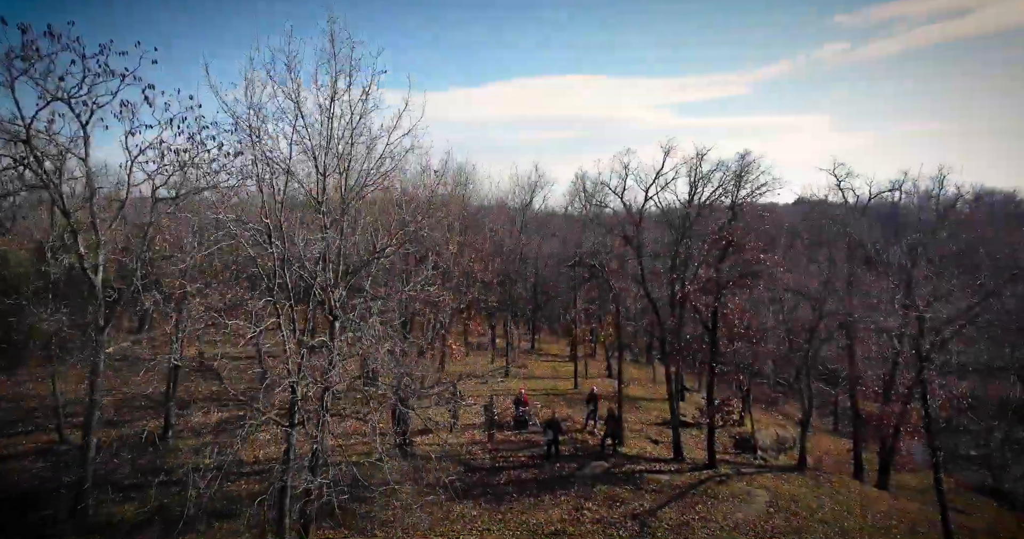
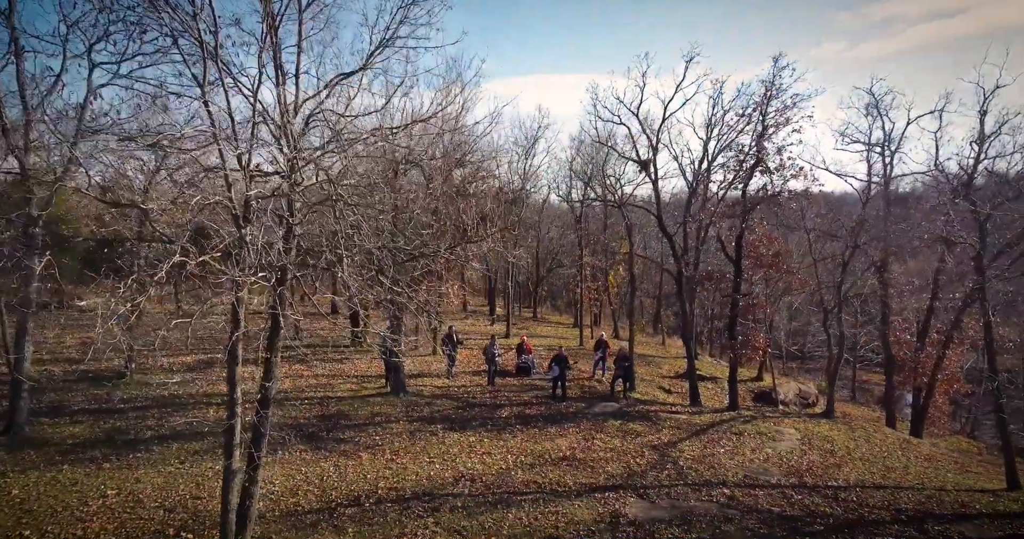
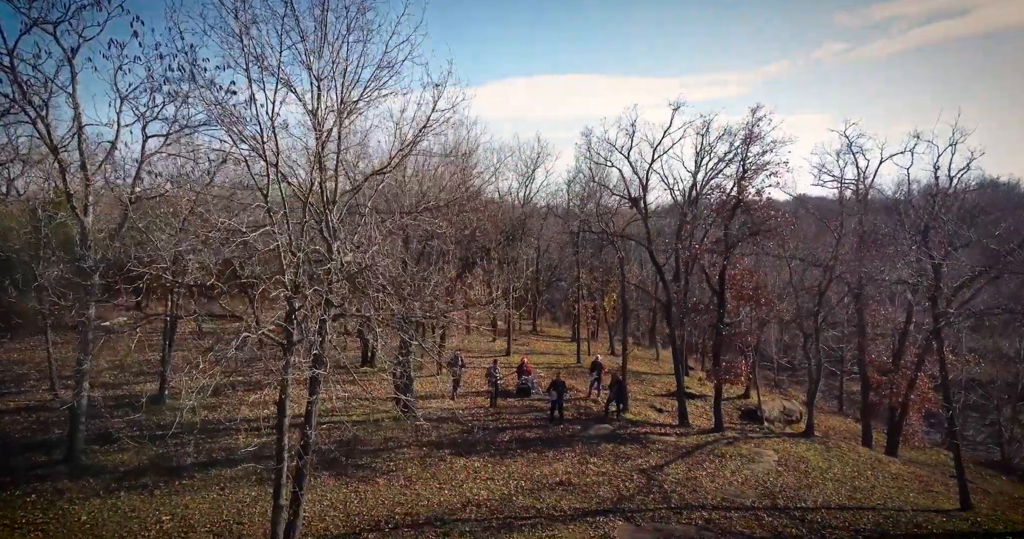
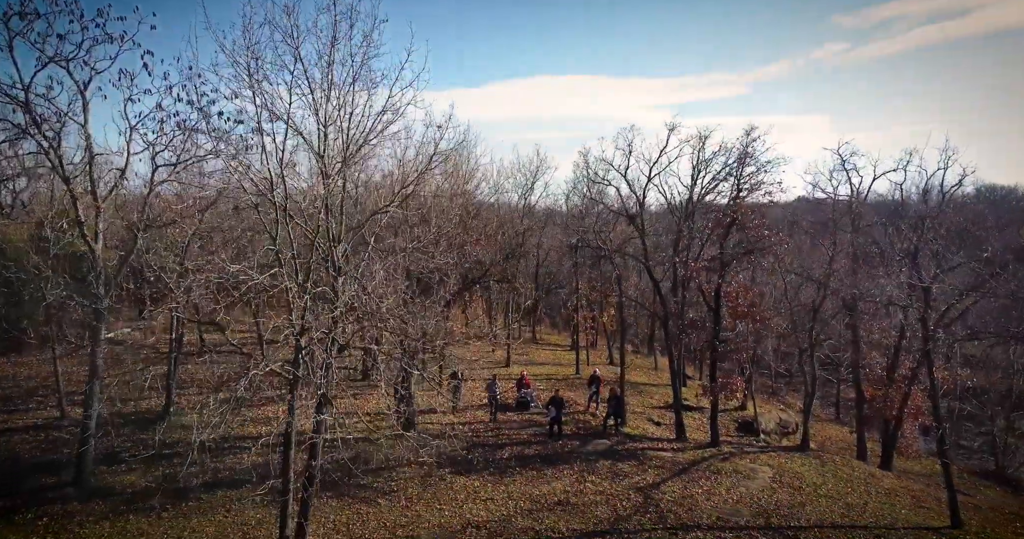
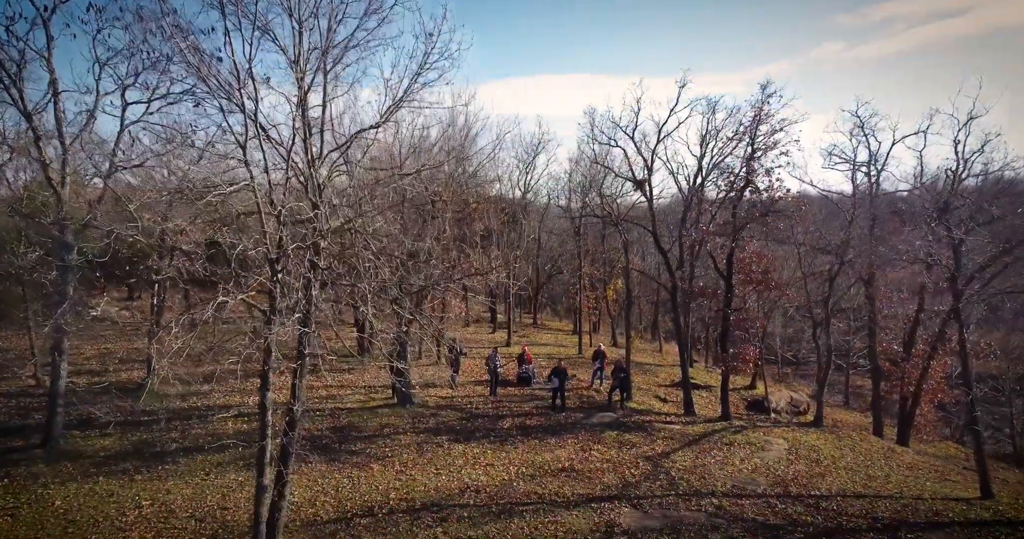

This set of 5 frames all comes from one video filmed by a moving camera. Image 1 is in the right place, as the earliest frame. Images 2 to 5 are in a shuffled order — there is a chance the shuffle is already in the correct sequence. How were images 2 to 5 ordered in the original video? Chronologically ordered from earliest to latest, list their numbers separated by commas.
4, 3, 5, 2
